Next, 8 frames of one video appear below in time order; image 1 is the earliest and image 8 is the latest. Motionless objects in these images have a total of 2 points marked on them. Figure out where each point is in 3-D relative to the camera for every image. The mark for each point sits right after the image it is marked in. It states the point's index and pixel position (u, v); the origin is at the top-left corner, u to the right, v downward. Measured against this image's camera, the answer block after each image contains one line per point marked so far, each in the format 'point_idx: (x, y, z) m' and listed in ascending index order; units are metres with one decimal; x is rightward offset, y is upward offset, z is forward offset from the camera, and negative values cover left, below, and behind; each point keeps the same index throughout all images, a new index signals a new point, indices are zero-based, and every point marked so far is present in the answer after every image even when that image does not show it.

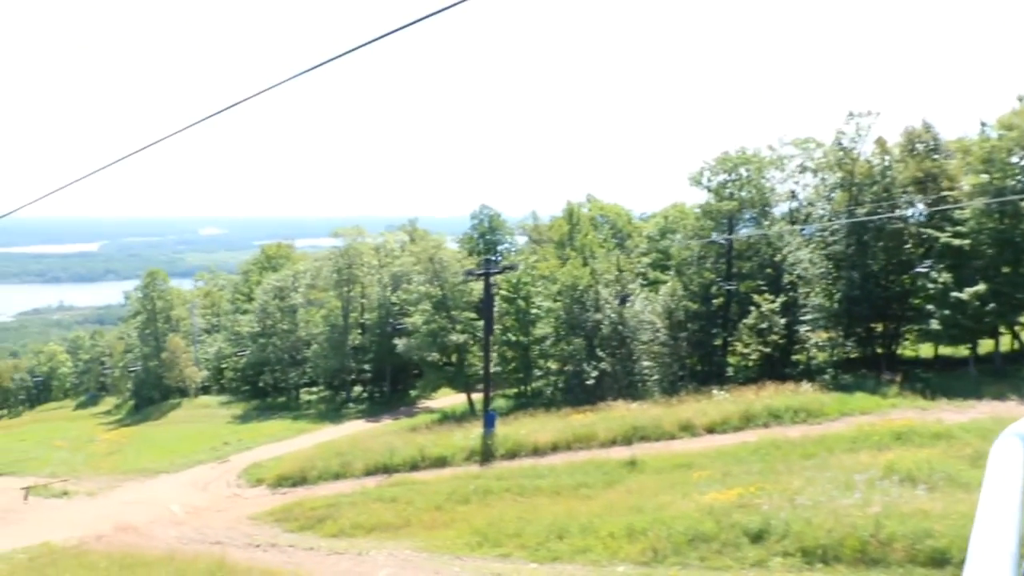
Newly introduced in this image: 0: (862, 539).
0: (+5.4, -3.9, +16.9) m
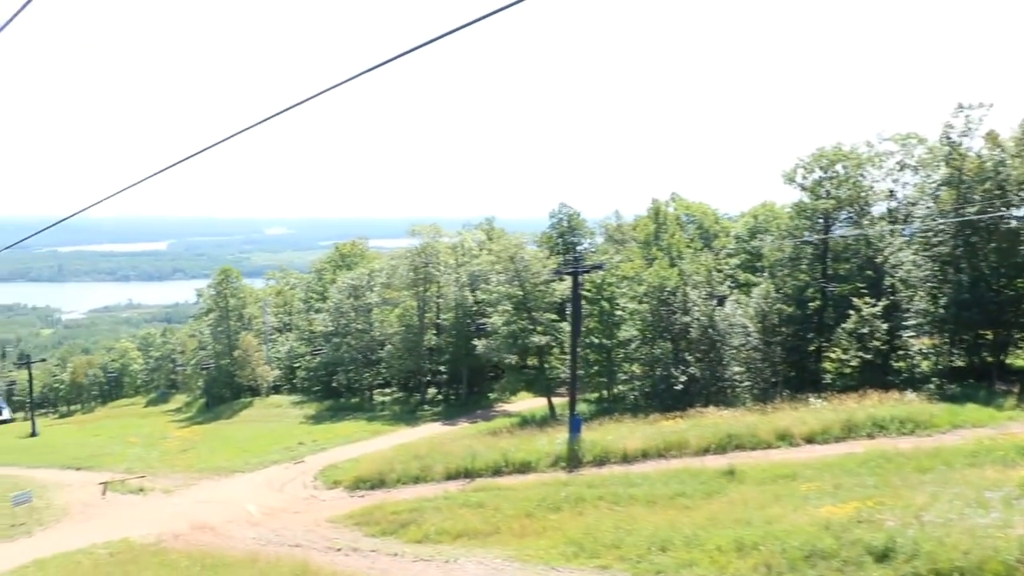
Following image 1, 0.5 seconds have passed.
0: (+7.0, -3.9, +15.3) m
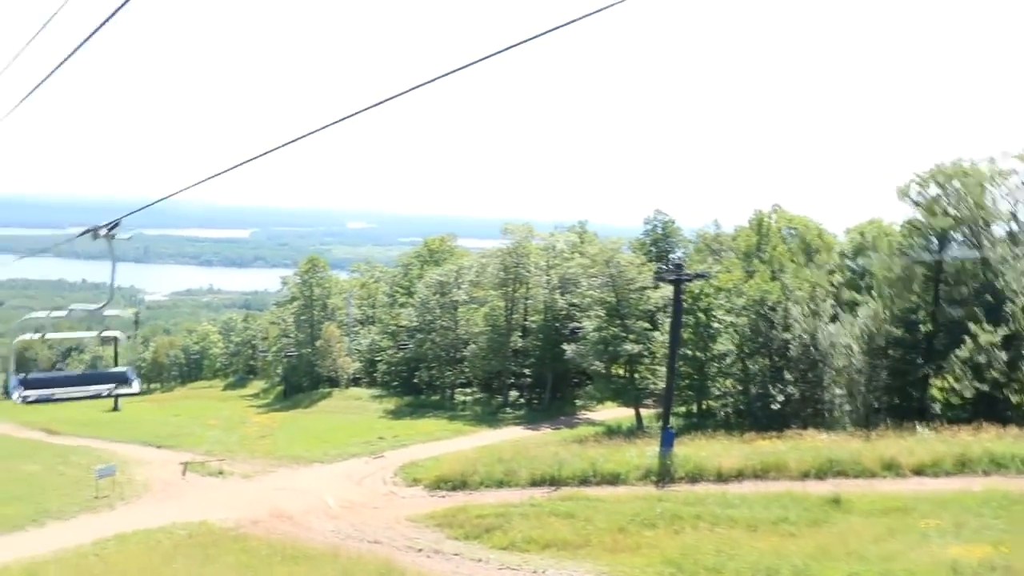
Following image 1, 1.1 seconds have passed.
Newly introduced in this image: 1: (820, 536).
0: (+8.4, -4.3, +13.8) m
1: (+5.6, -4.5, +19.7) m
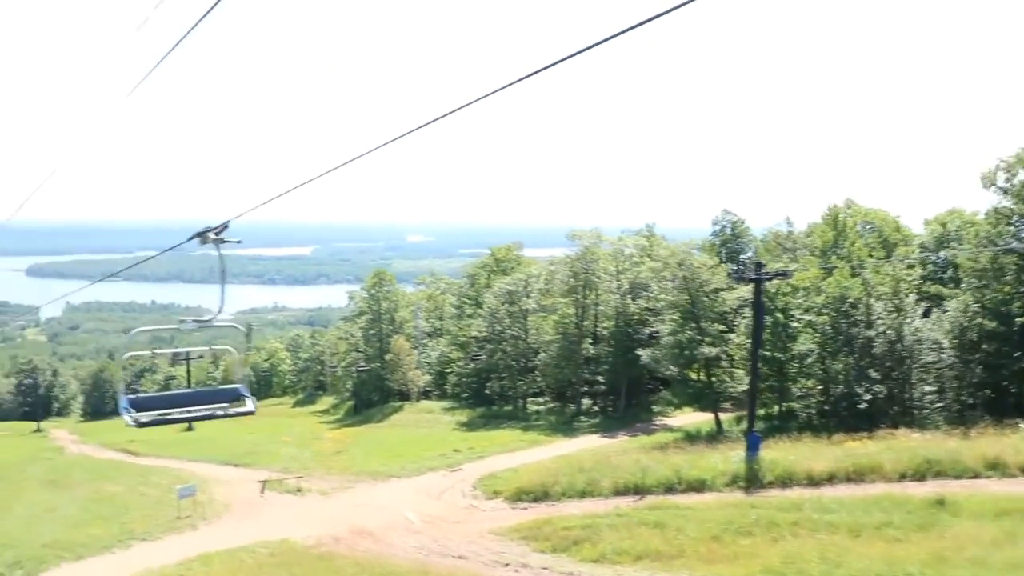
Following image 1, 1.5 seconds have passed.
0: (+9.6, -4.0, +12.7) m
1: (+7.2, -4.4, +18.7) m
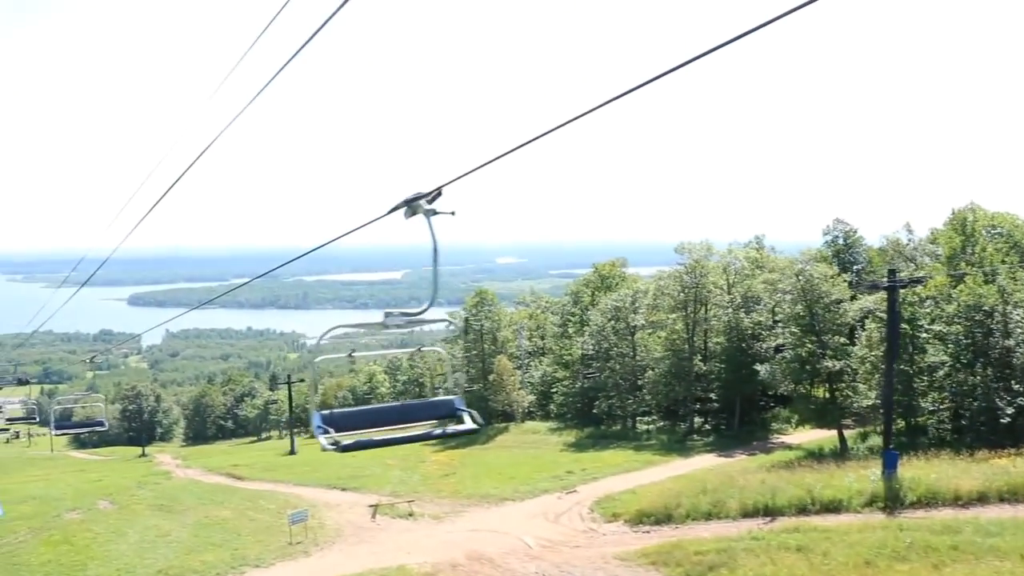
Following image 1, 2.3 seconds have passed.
0: (+11.3, -3.8, +10.7) m
1: (+9.4, -4.4, +16.9) m
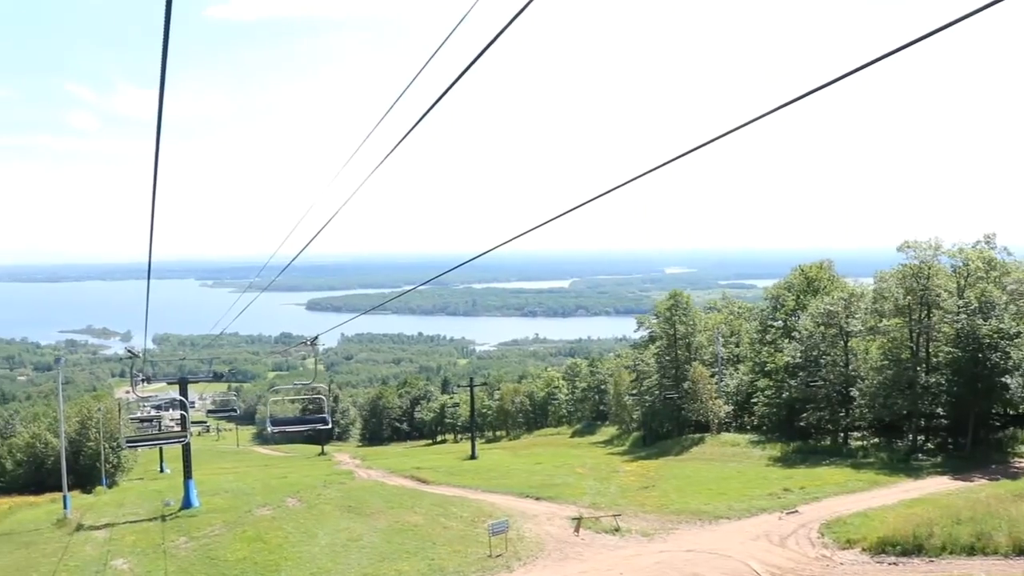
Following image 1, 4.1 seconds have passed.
0: (+13.7, -3.7, +6.3) m
1: (+12.8, -4.3, +12.7) m
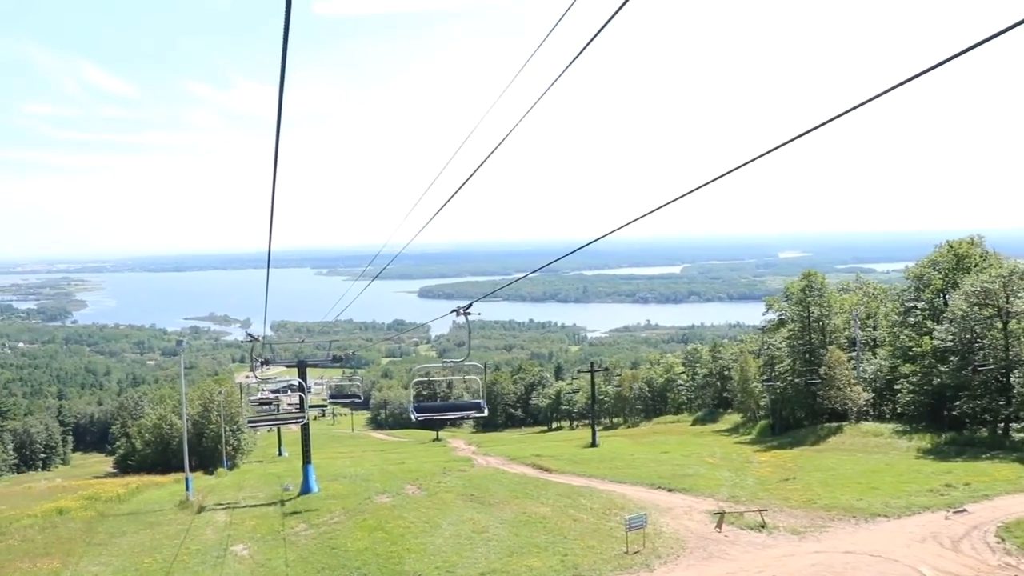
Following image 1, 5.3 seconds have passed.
0: (+14.7, -3.3, +3.1) m
1: (+14.4, -3.9, +9.5) m
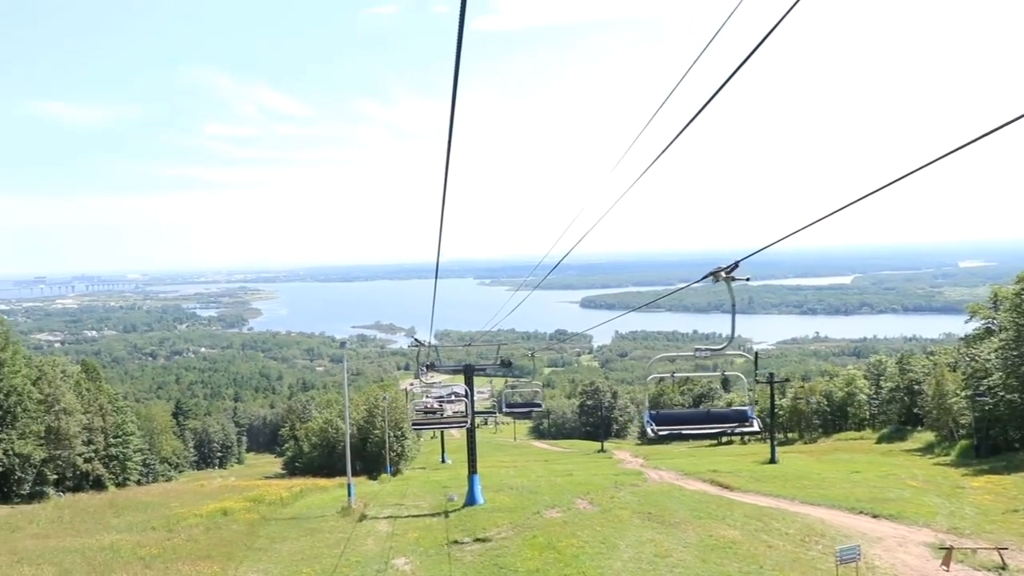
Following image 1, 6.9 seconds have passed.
0: (+15.2, -3.1, -1.6) m
1: (+15.8, -3.7, +4.9) m
